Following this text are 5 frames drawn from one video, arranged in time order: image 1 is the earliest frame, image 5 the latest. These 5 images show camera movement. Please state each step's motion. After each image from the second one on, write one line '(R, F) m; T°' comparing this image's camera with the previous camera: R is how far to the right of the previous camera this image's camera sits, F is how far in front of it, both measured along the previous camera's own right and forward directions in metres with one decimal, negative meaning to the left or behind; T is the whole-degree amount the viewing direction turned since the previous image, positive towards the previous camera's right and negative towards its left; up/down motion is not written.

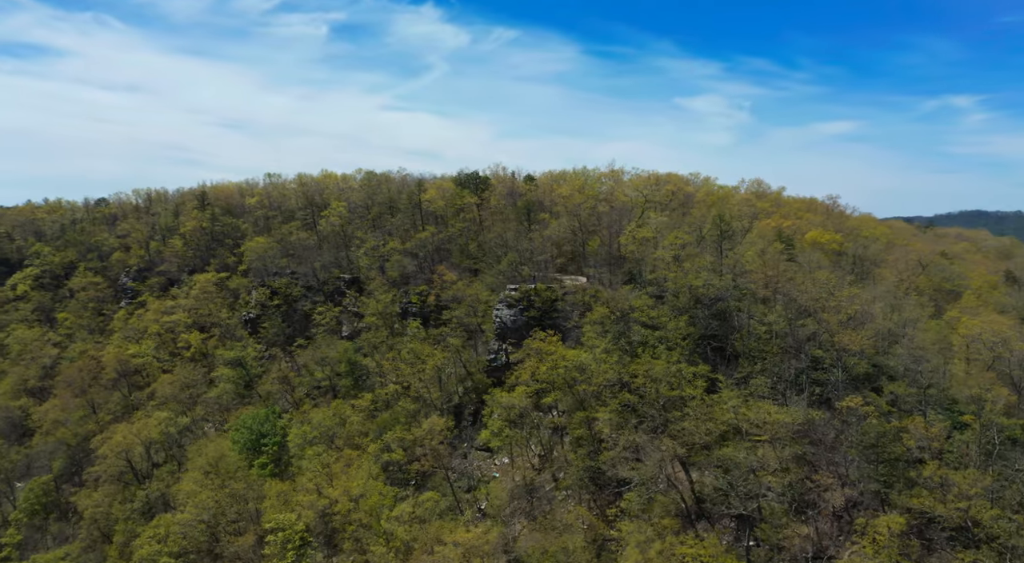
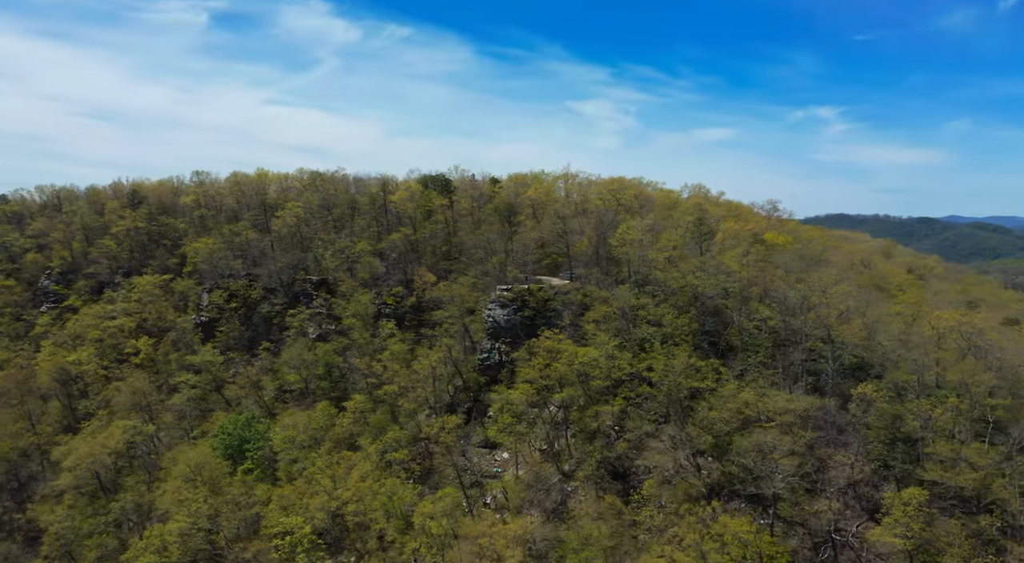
(-7.9, -1.1) m; +7°
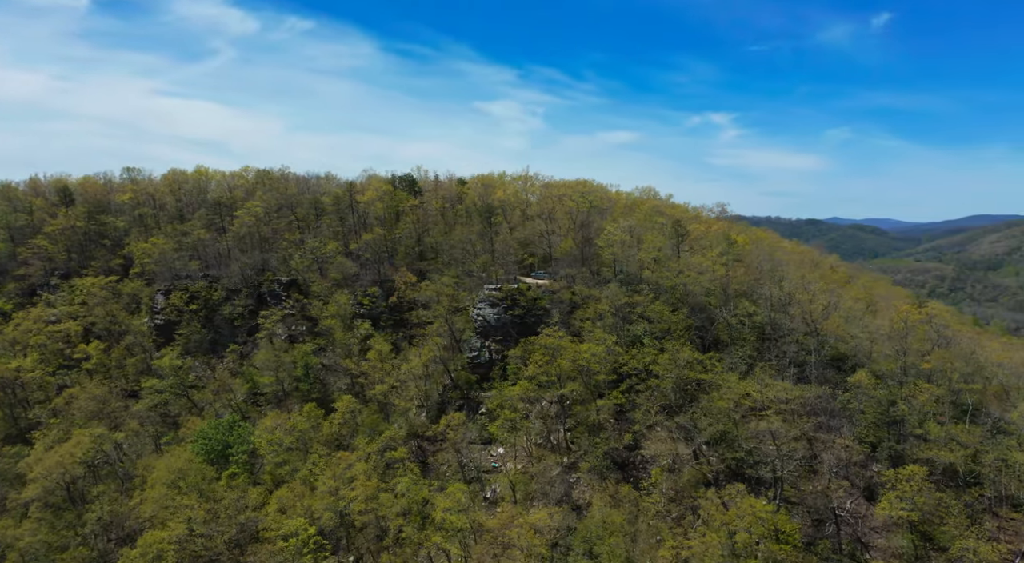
(-6.5, -1.2) m; +6°
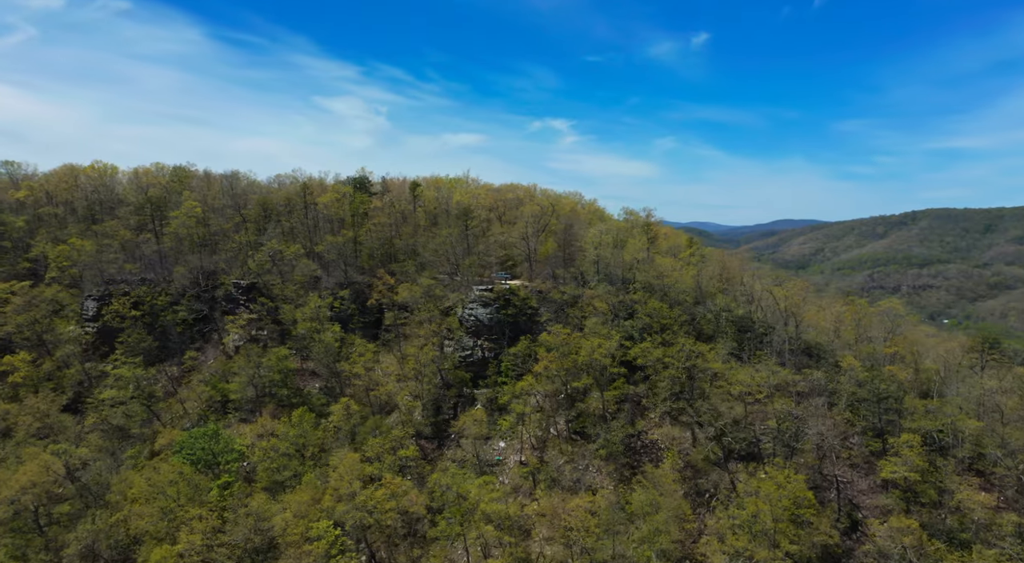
(-11.6, -2.3) m; +9°
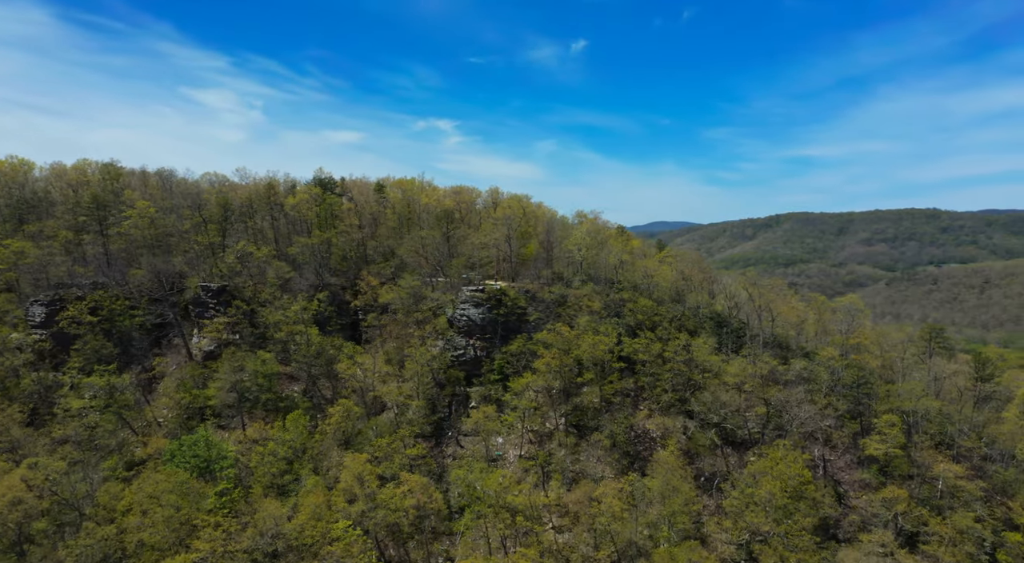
(-8.4, -2.3) m; +7°
